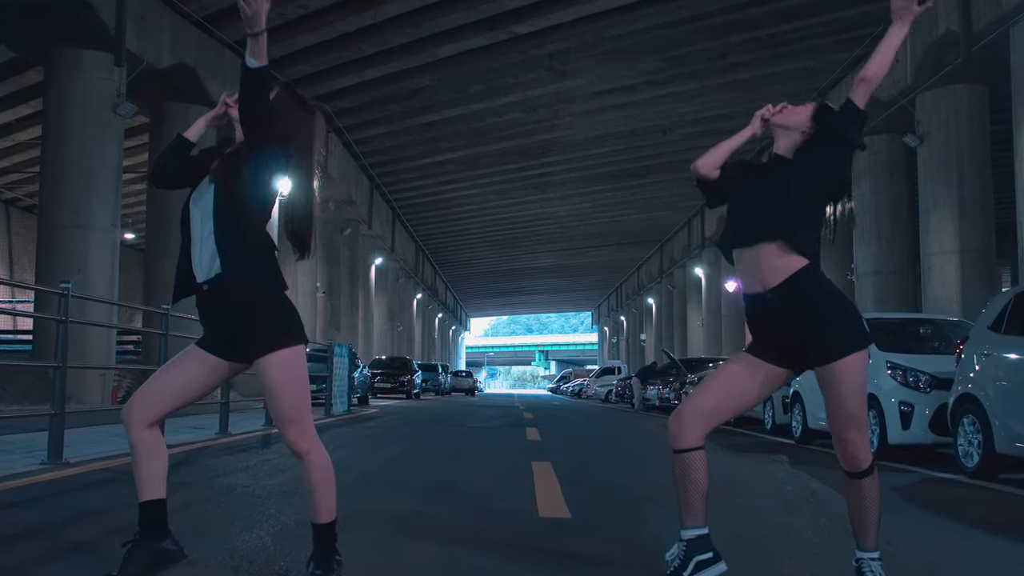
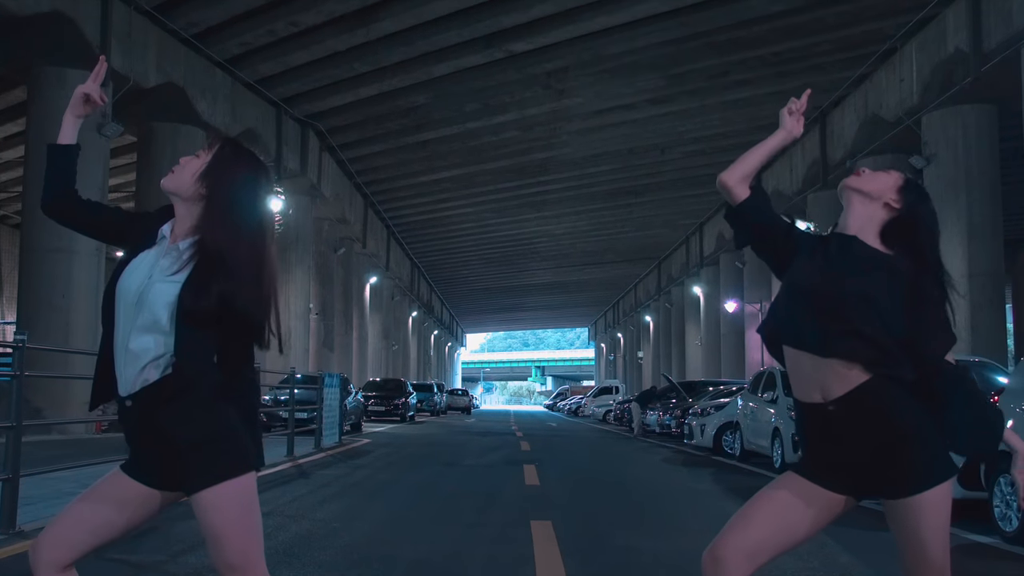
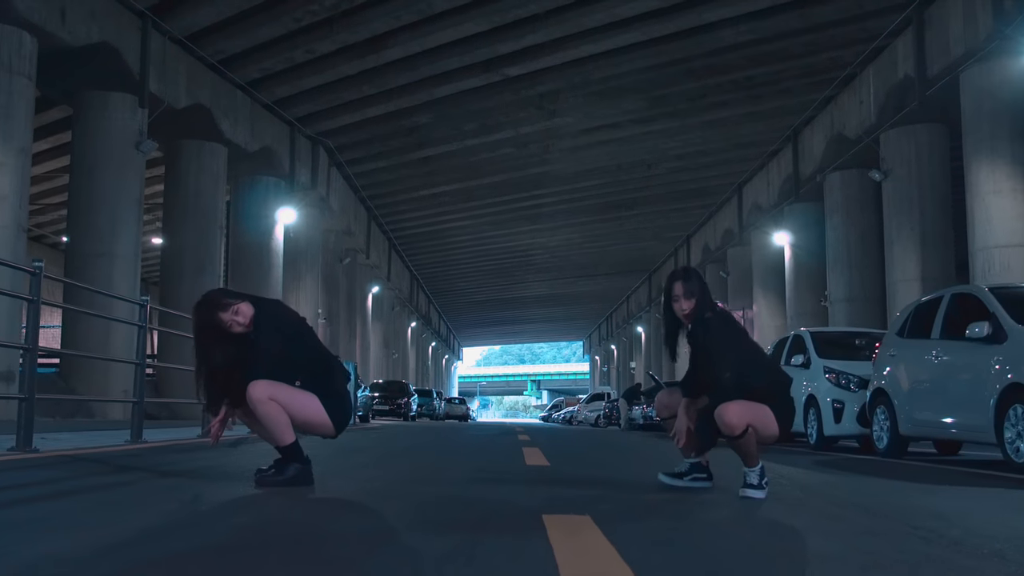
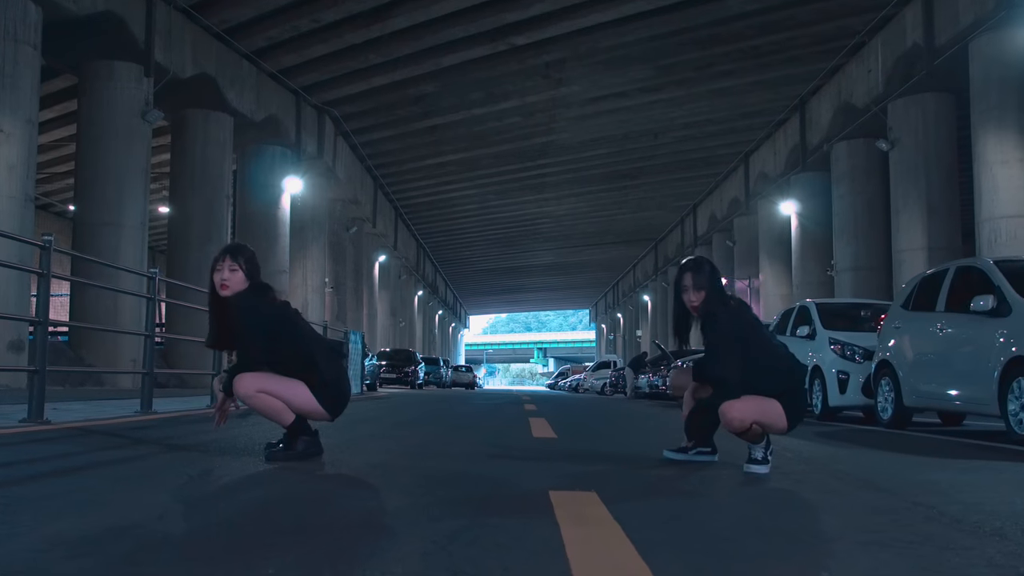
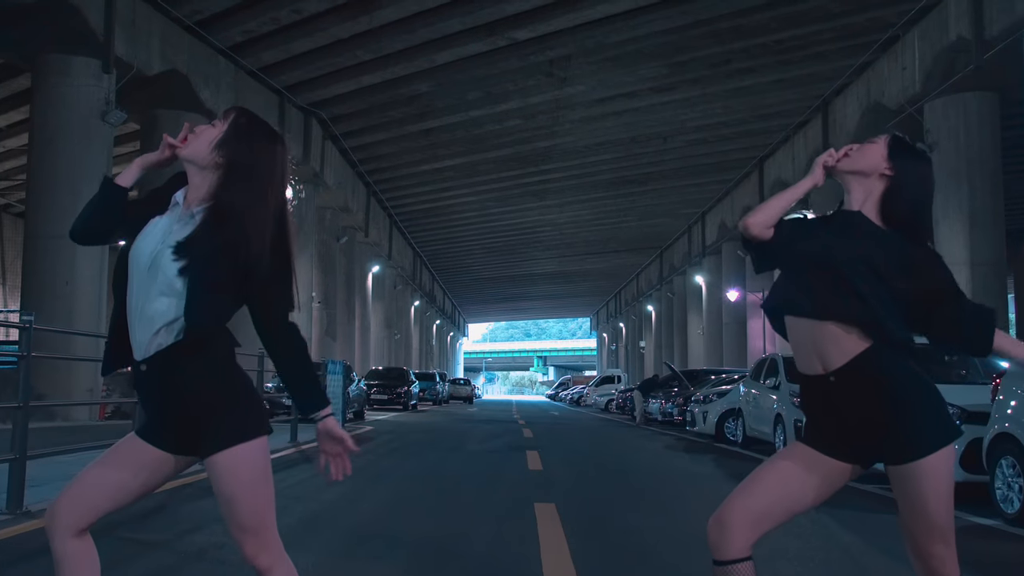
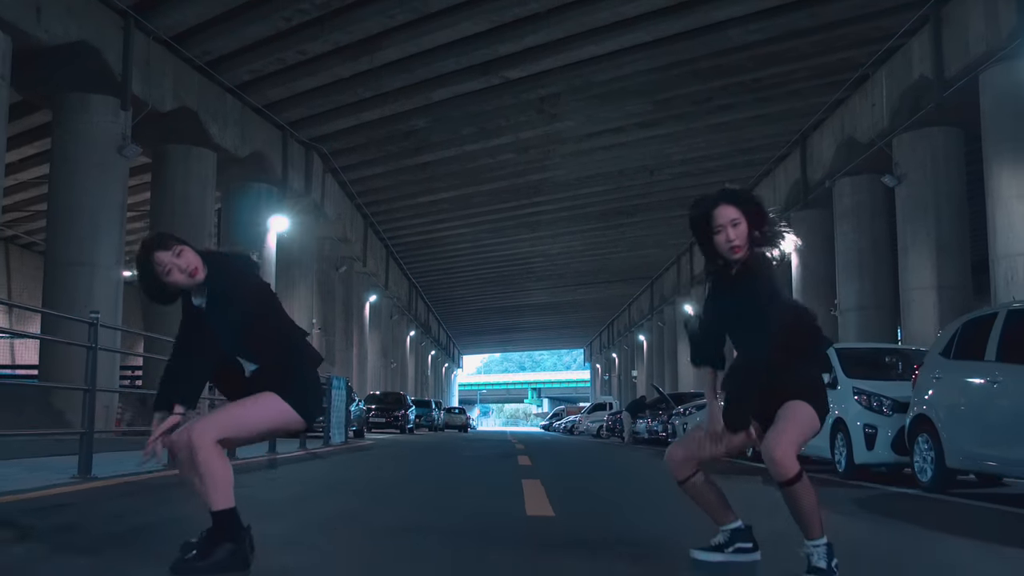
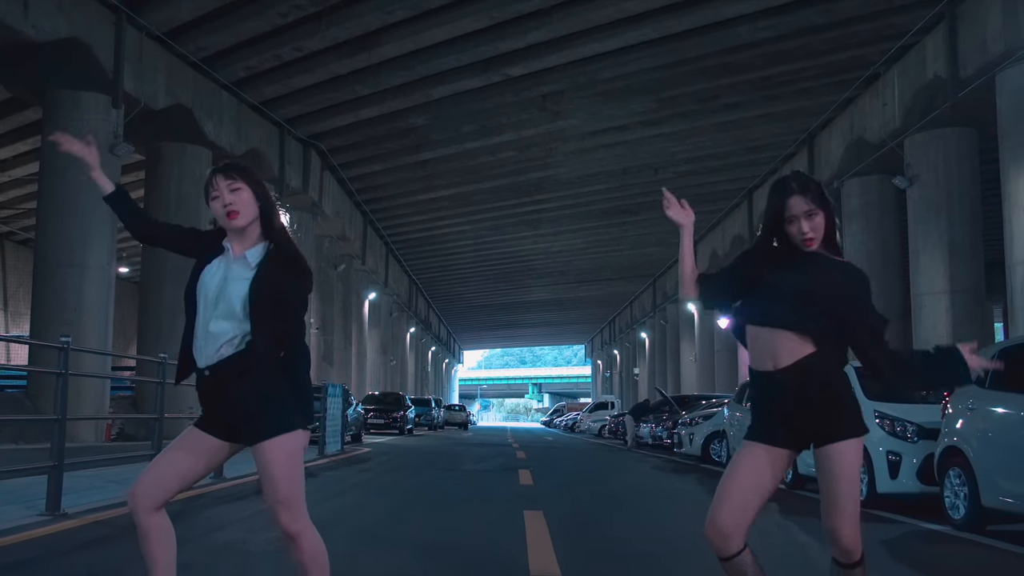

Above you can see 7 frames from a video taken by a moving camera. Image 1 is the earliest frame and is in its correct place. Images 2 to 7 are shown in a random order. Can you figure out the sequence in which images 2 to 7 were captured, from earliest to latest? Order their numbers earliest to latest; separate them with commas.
5, 2, 7, 6, 3, 4
